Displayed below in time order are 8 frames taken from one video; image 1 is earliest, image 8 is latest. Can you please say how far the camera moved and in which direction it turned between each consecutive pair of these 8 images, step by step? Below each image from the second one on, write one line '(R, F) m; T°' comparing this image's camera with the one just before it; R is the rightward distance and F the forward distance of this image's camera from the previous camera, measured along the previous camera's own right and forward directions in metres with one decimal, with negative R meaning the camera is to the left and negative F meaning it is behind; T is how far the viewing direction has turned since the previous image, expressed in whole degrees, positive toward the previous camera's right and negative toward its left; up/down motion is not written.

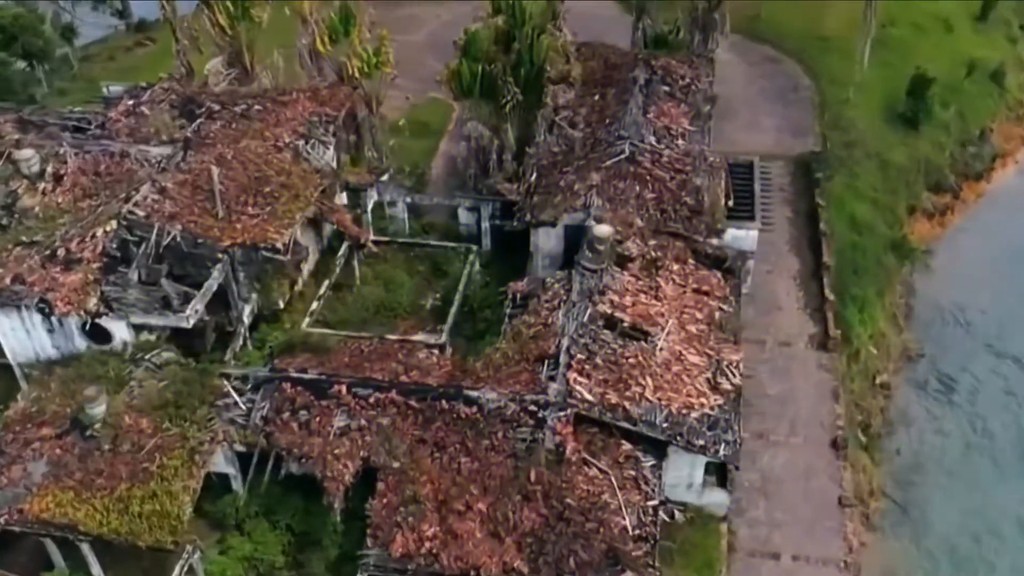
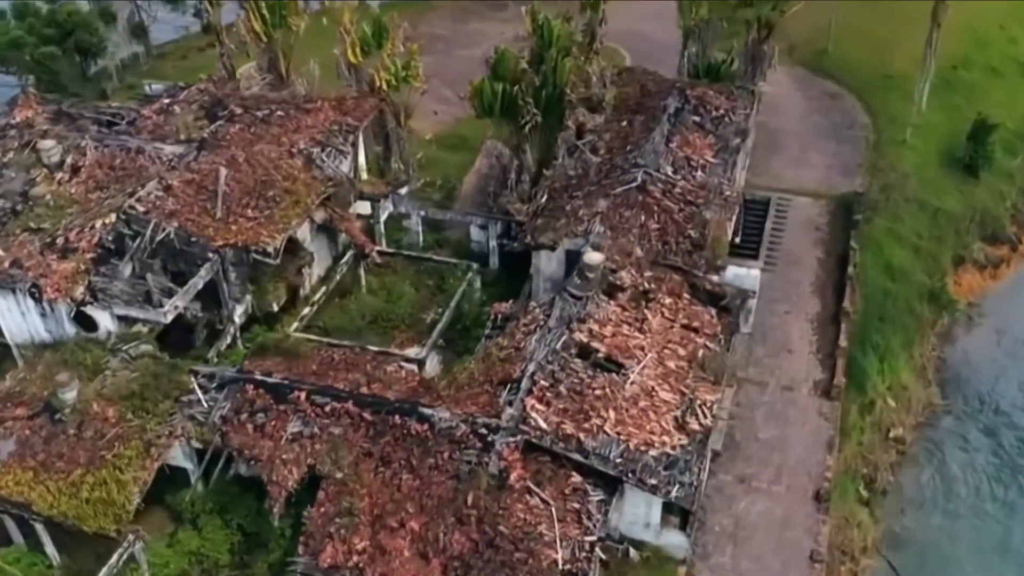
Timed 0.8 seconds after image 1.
(+2.5, +0.2) m; -6°
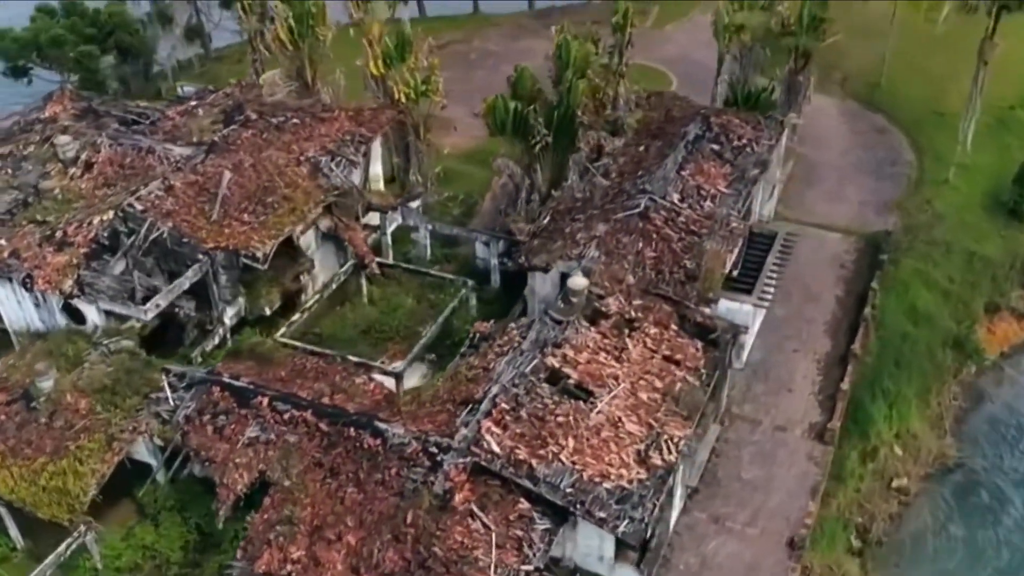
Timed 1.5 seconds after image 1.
(+2.2, +0.2) m; -5°
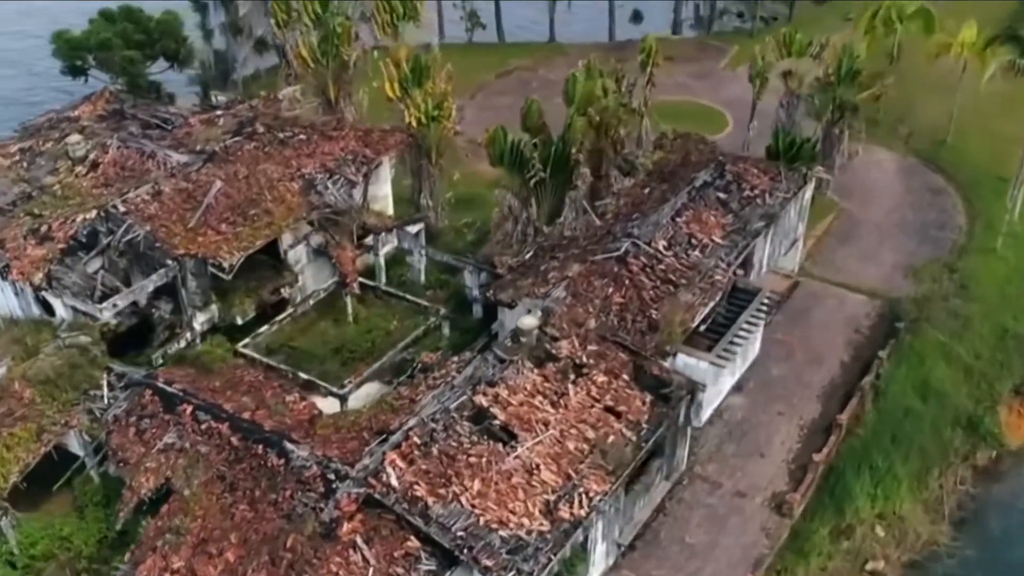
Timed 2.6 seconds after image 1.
(+3.7, +0.5) m; -8°
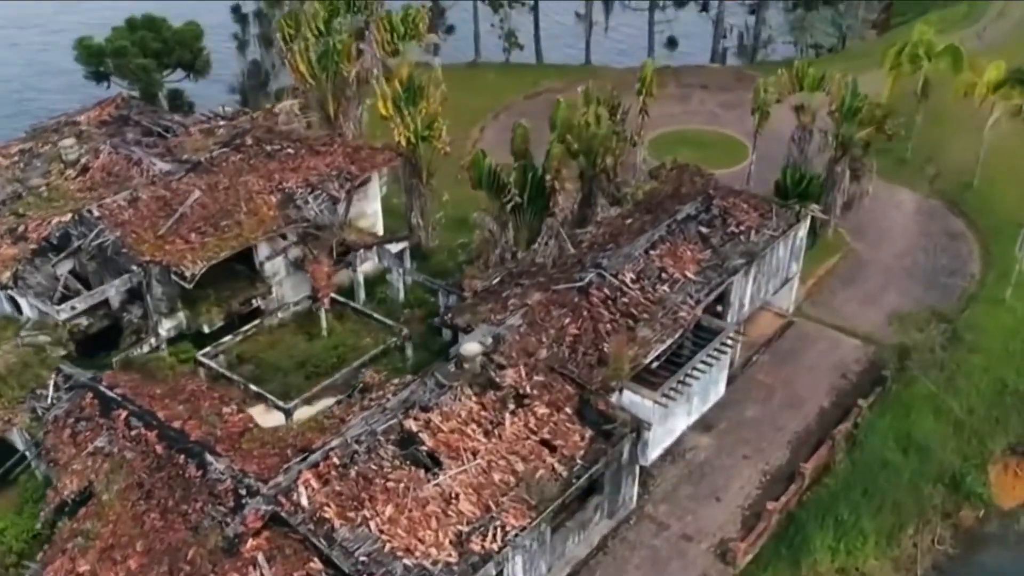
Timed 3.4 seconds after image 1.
(+2.7, +0.3) m; -5°
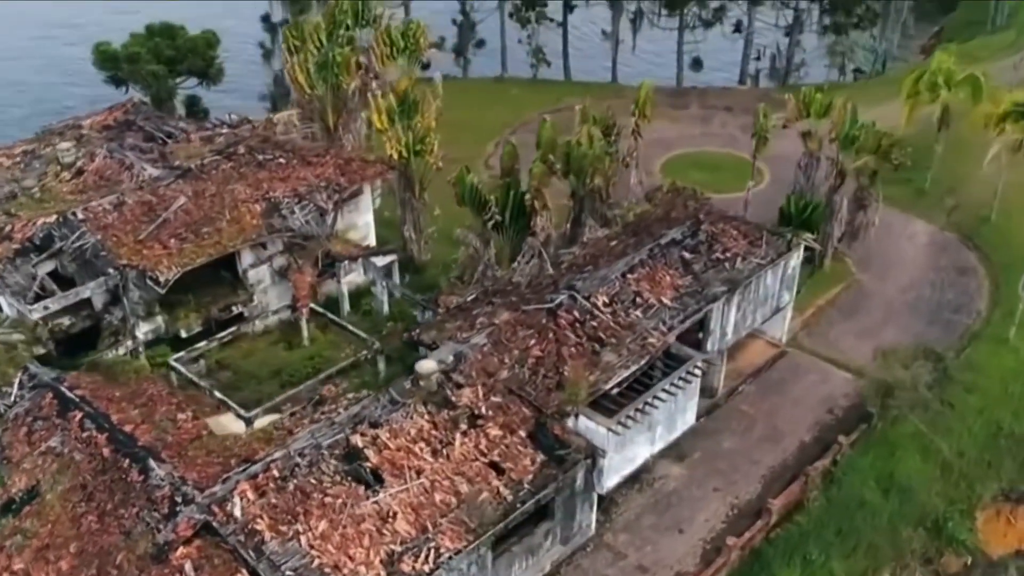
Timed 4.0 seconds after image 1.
(+2.0, +0.2) m; -4°
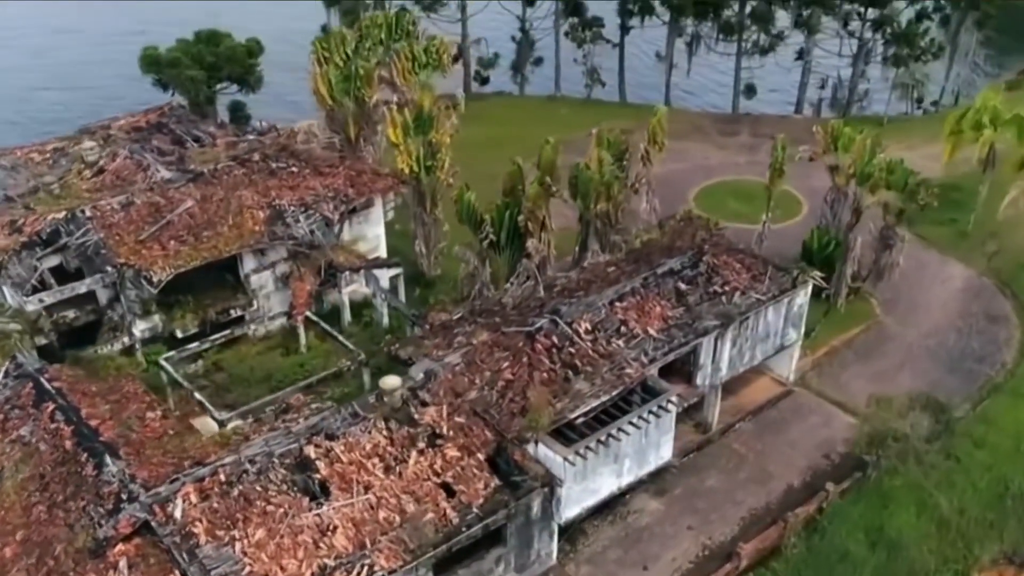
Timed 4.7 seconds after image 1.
(+2.5, +0.3) m; -6°
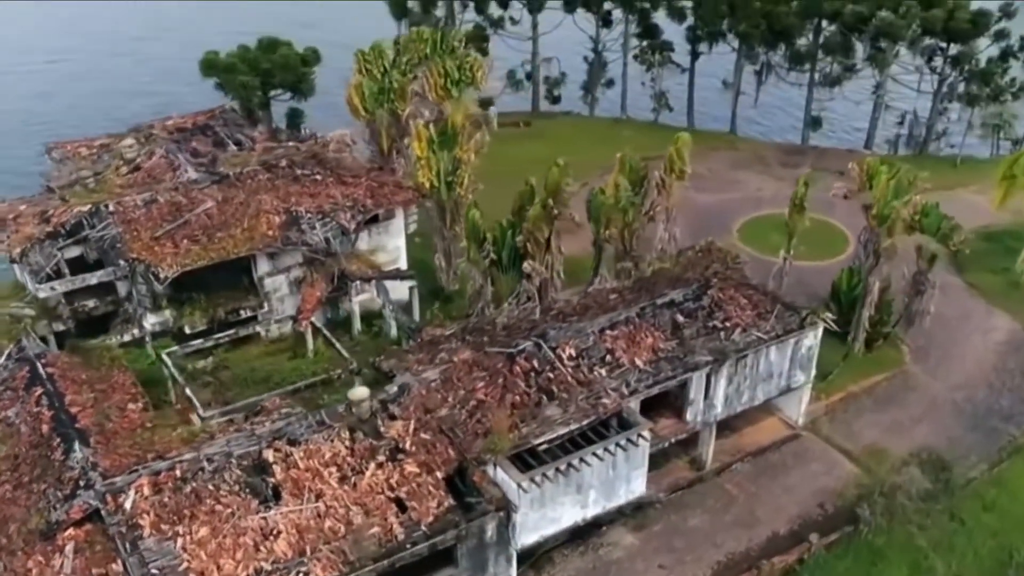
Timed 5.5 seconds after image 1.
(+2.8, +0.3) m; -7°
